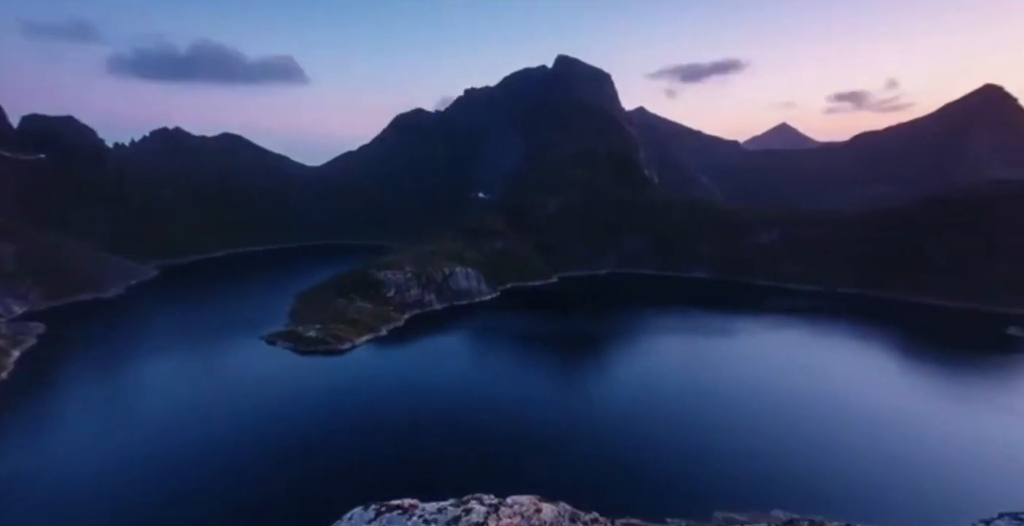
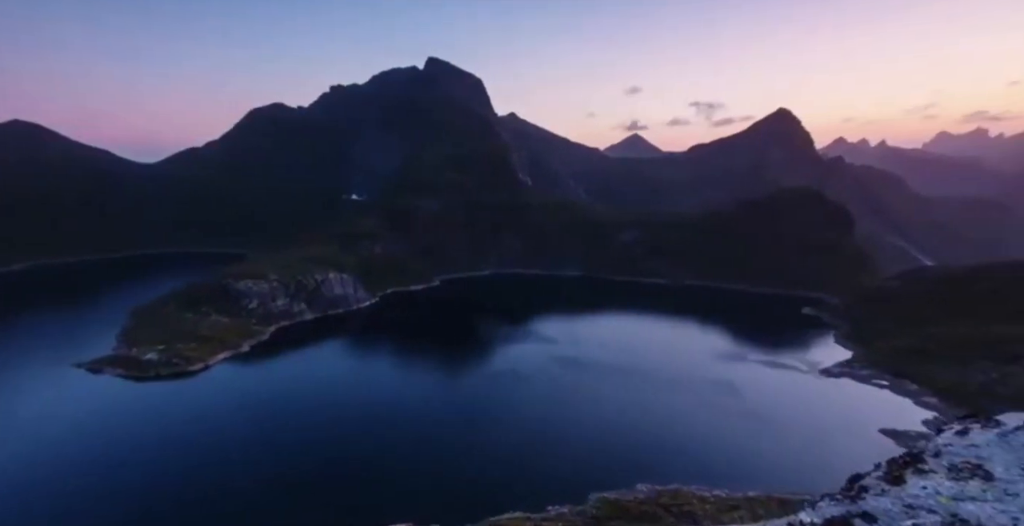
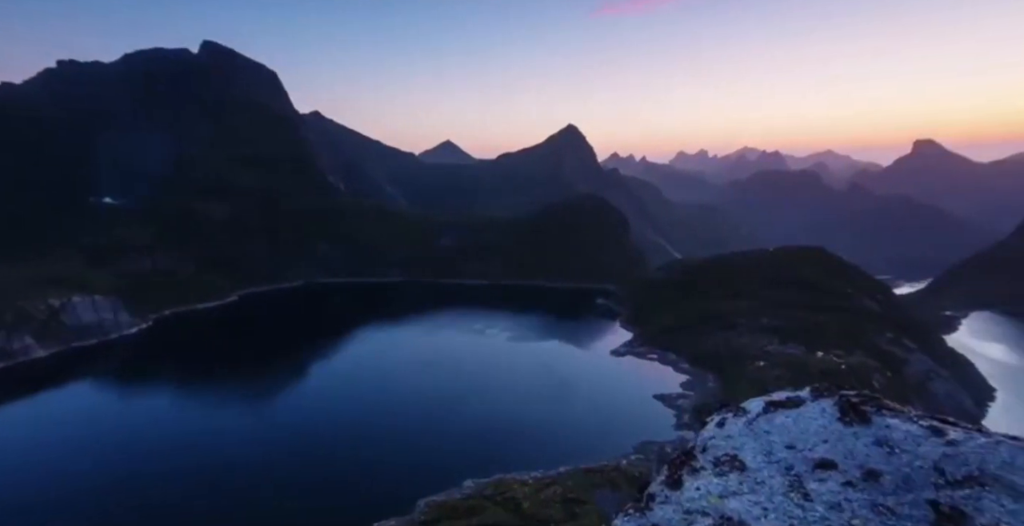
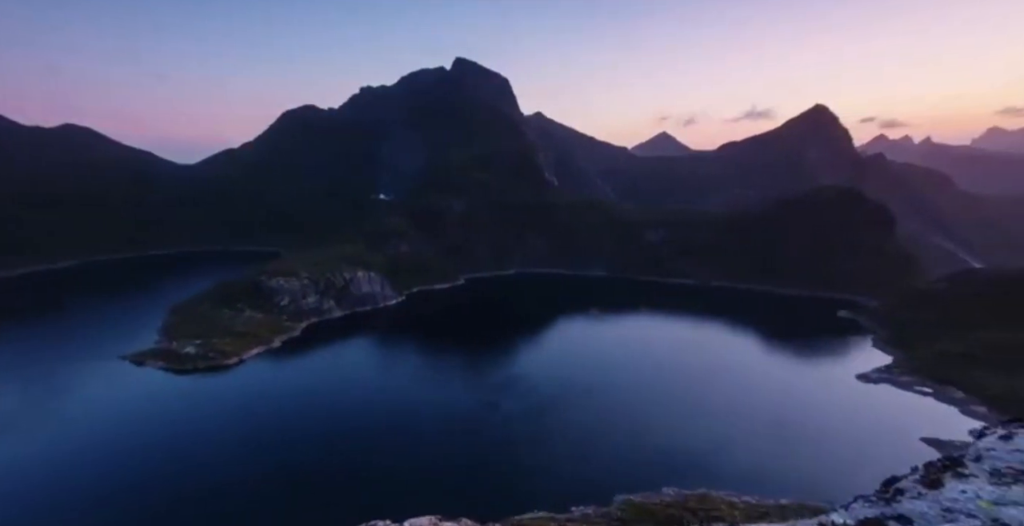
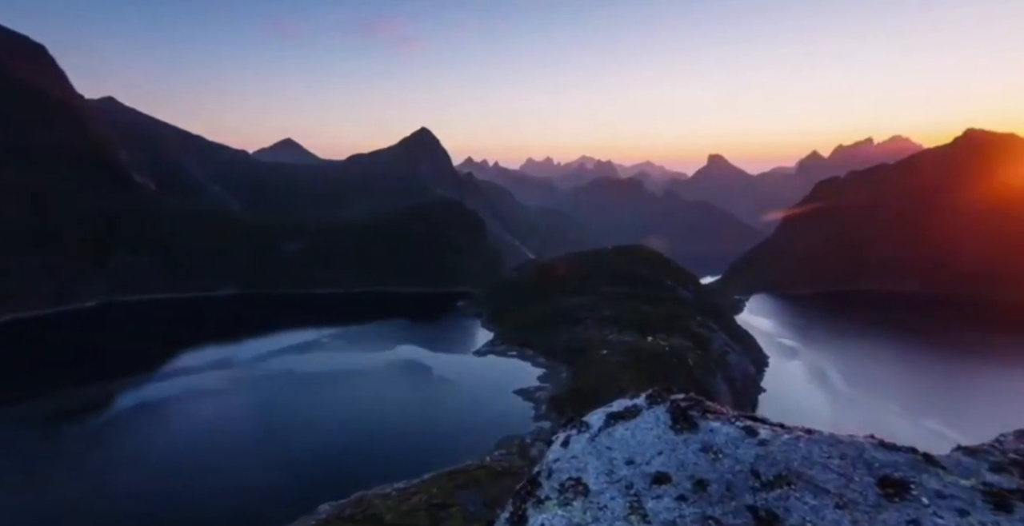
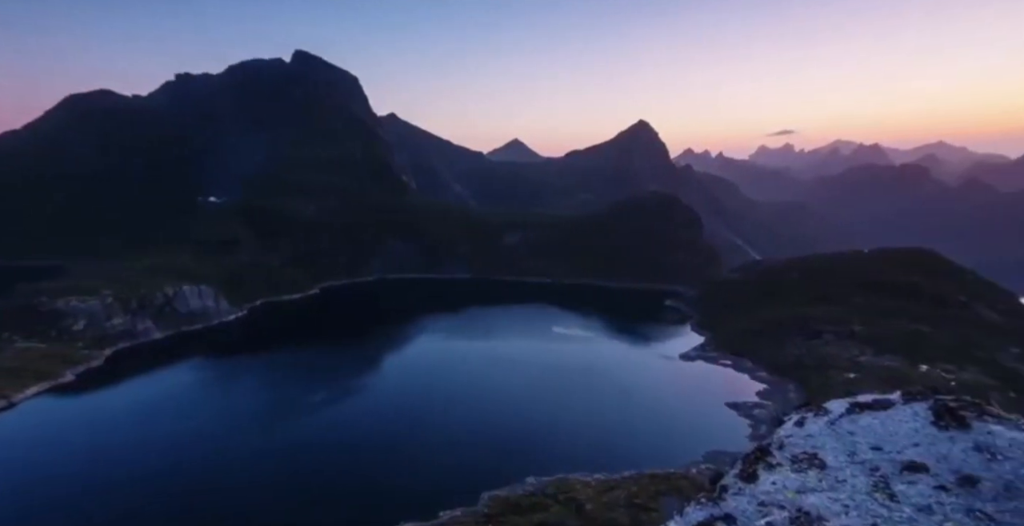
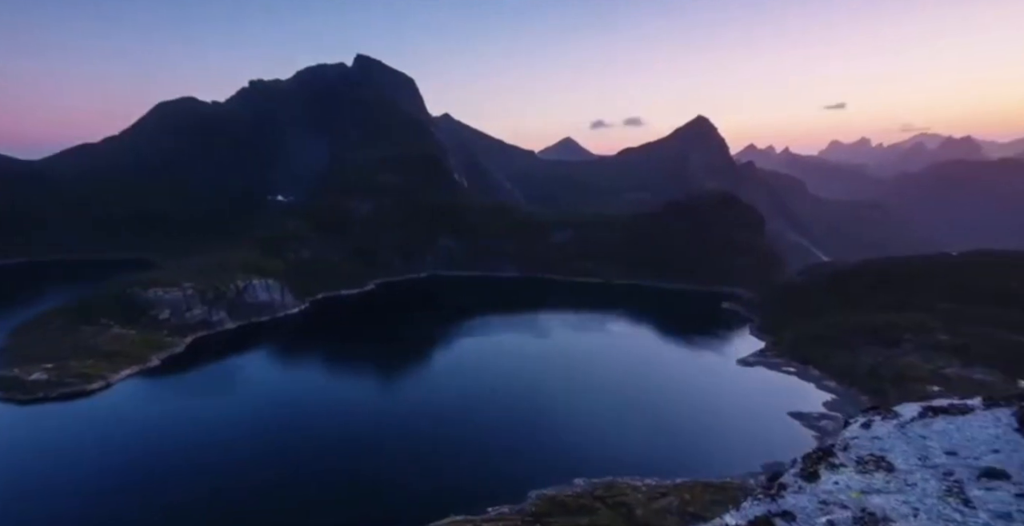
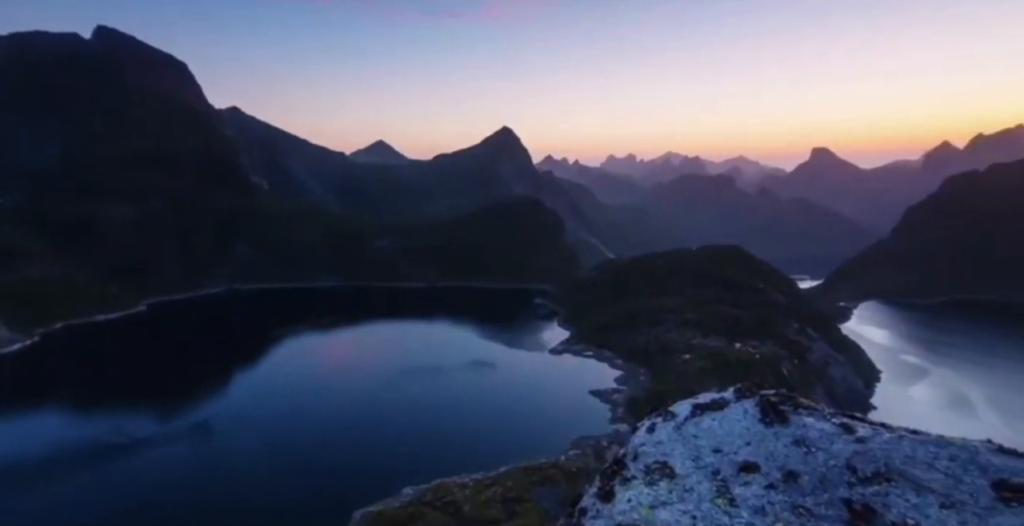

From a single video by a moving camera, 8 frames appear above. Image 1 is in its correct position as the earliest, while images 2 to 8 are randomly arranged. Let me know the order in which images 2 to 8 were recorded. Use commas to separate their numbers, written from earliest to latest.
4, 2, 7, 6, 3, 8, 5
